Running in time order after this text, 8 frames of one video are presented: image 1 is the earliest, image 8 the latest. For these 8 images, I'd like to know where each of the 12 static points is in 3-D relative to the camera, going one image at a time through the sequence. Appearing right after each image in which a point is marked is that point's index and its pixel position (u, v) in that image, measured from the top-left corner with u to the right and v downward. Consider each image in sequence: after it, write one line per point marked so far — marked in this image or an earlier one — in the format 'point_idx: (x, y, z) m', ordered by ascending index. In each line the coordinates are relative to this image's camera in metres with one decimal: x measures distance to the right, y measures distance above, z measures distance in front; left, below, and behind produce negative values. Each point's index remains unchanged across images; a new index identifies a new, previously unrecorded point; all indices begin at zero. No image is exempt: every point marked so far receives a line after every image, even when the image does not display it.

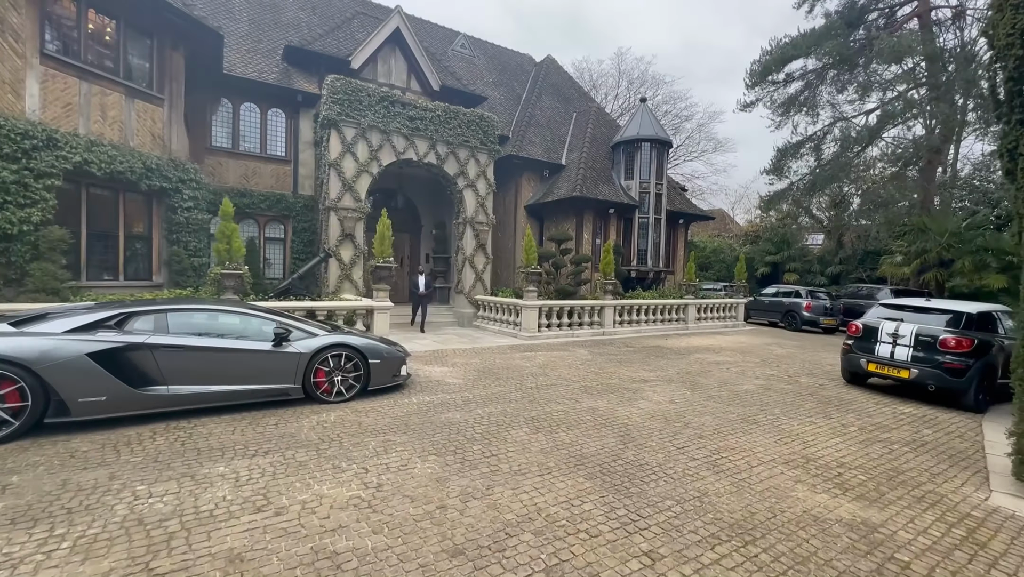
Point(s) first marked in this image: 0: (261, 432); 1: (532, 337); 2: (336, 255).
0: (-2.6, -1.5, +5.0) m
1: (+0.5, -1.2, +12.0) m
2: (-4.5, +0.9, +12.9) m
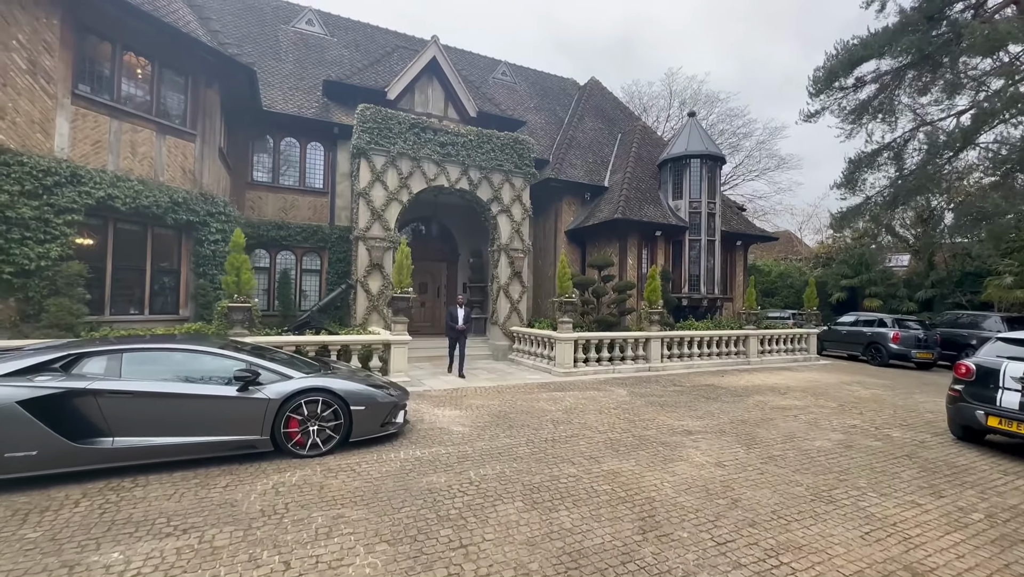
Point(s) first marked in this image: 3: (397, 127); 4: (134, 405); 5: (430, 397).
0: (-2.7, -1.8, +4.2) m
1: (+1.2, -1.9, +10.8) m
2: (-3.7, +0.1, +12.4) m
3: (-2.8, +4.1, +12.2) m
4: (-3.8, -1.1, +4.7) m
5: (-1.5, -2.0, +8.7) m
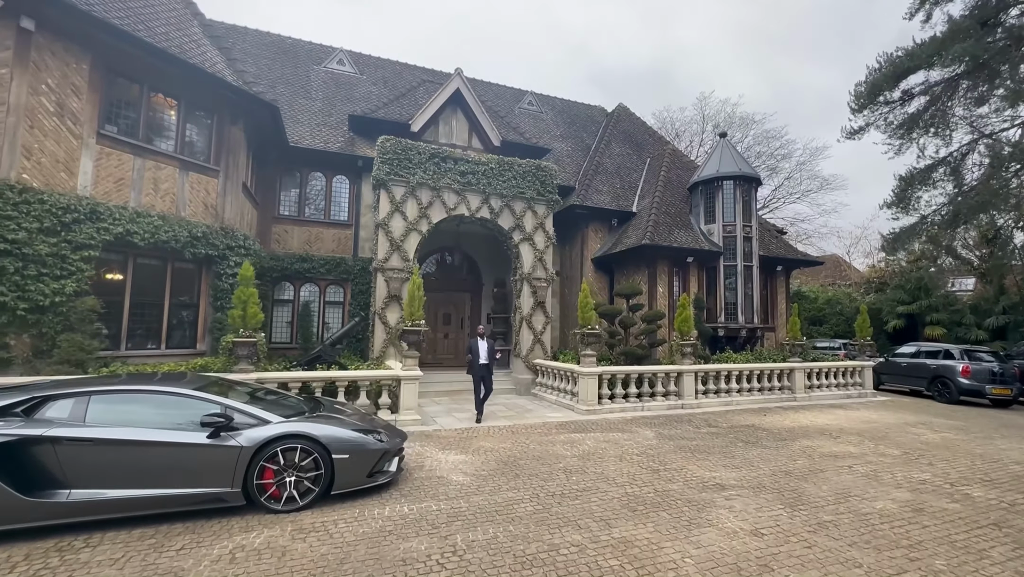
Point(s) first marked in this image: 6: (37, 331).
0: (-2.8, -2.1, +3.8) m
1: (+1.6, -2.6, +10.0) m
2: (-3.2, -0.7, +12.1) m
3: (-2.3, +3.3, +12.0) m
4: (-3.8, -1.5, +4.3) m
5: (-1.3, -2.6, +8.1) m
6: (-8.3, -0.7, +8.4) m
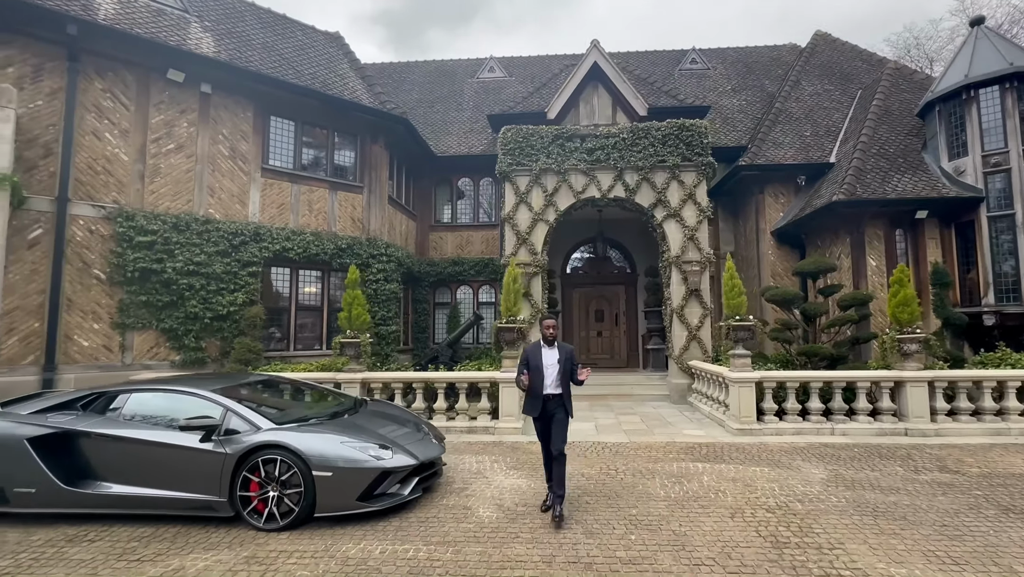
0: (-3.1, -2.2, +3.7) m
1: (+3.6, -2.2, +7.4) m
2: (0.0, -0.7, +11.4) m
3: (+0.5, +3.4, +11.0) m
4: (-3.8, -1.5, +4.6) m
5: (+0.2, -2.4, +7.0) m
6: (-6.2, -1.0, +10.2) m
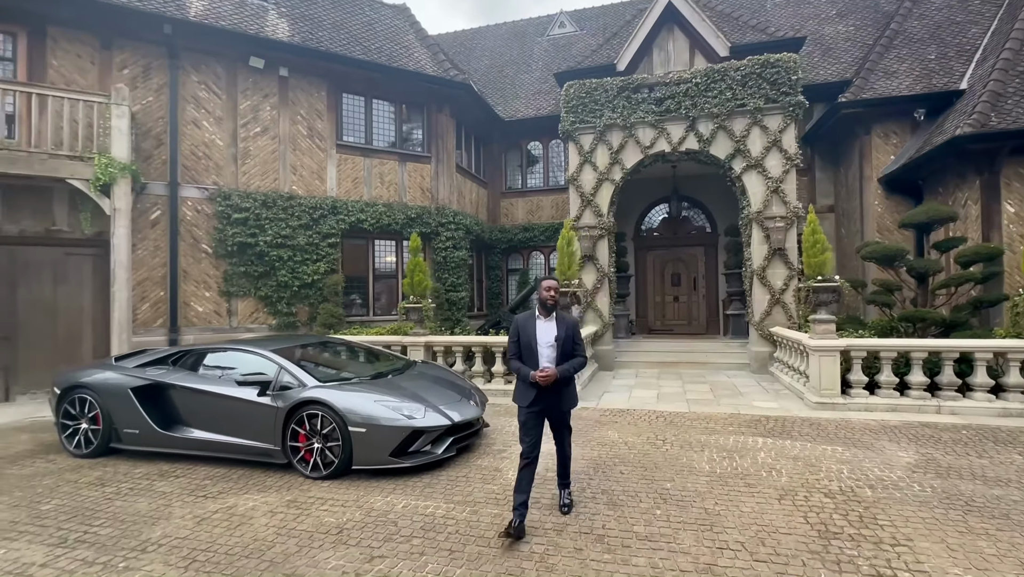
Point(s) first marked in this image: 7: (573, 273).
0: (-3.0, -1.9, +4.3) m
1: (+4.3, -1.6, +6.6) m
2: (+1.5, +0.2, +11.1) m
3: (+1.9, +4.2, +10.3) m
4: (-3.5, -1.2, +5.3) m
5: (+0.9, -1.9, +6.9) m
6: (-4.7, -0.3, +11.1) m
7: (+1.0, +0.3, +8.7) m
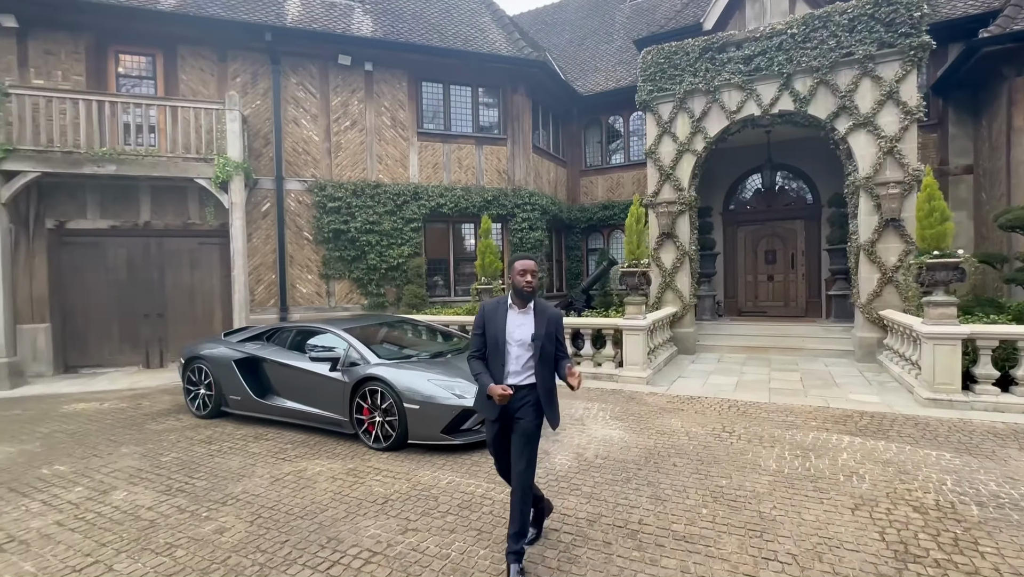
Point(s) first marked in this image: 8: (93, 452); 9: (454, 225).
0: (-2.6, -1.8, +4.9) m
1: (+5.1, -1.4, +5.7) m
2: (+3.2, +0.6, +10.5) m
3: (+3.4, +4.6, +9.6) m
4: (-2.9, -1.1, +5.9) m
5: (+1.8, -1.6, +6.6) m
6: (-2.9, +0.1, +11.9) m
7: (+2.2, +0.6, +8.3) m
8: (-4.8, -1.9, +5.5) m
9: (-1.5, +1.7, +12.5) m
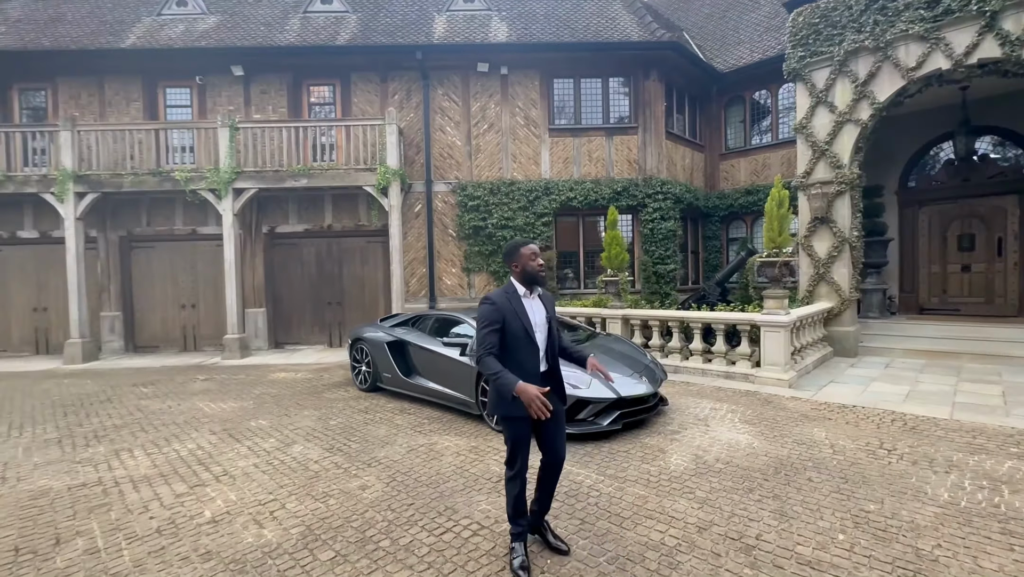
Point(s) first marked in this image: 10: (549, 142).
0: (-1.3, -1.7, +5.6) m
1: (+6.2, -1.3, +4.1) m
2: (+5.9, +0.8, +9.3) m
3: (+5.7, +4.8, +8.2) m
4: (-1.3, -1.0, +6.7) m
5: (+3.3, -1.5, +6.0) m
6: (+0.4, +0.3, +12.4) m
7: (+4.3, +0.7, +7.4) m
8: (-3.3, -1.8, +6.9) m
9: (+1.9, +1.9, +12.6) m
10: (+1.0, +3.8, +12.5) m
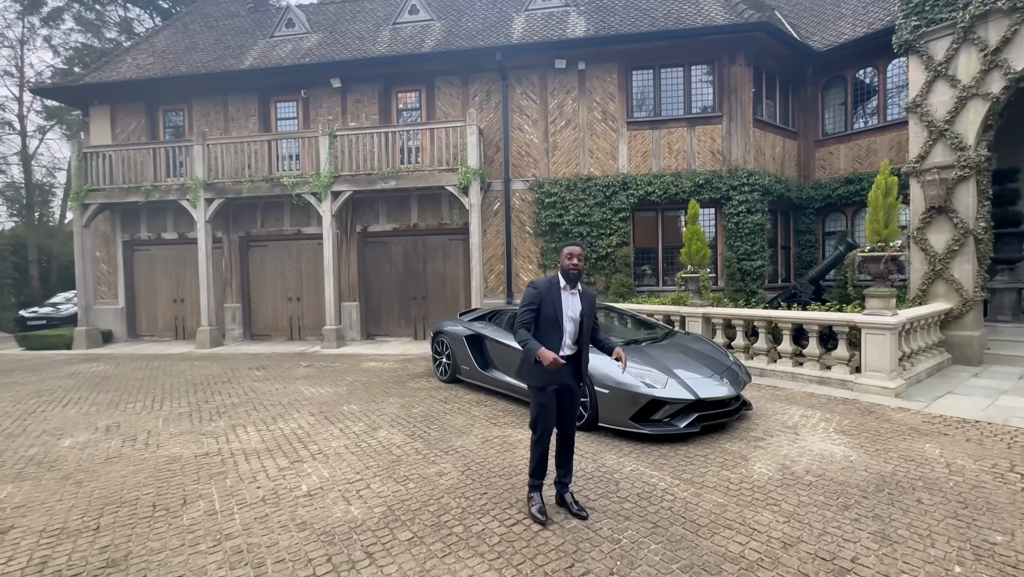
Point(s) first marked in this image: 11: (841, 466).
0: (-0.5, -1.6, +5.9) m
1: (+6.7, -1.3, +3.1) m
2: (+7.2, +0.8, +8.2) m
3: (+6.9, +4.8, +7.2) m
4: (-0.3, -0.9, +7.0) m
5: (+4.2, -1.5, +5.5) m
6: (+2.4, +0.4, +12.2) m
7: (+5.4, +0.8, +6.7) m
8: (-2.2, -1.7, +7.5) m
9: (+3.9, +1.9, +12.2) m
10: (+3.0, +3.9, +12.2) m
11: (+3.1, -1.6, +4.5) m
